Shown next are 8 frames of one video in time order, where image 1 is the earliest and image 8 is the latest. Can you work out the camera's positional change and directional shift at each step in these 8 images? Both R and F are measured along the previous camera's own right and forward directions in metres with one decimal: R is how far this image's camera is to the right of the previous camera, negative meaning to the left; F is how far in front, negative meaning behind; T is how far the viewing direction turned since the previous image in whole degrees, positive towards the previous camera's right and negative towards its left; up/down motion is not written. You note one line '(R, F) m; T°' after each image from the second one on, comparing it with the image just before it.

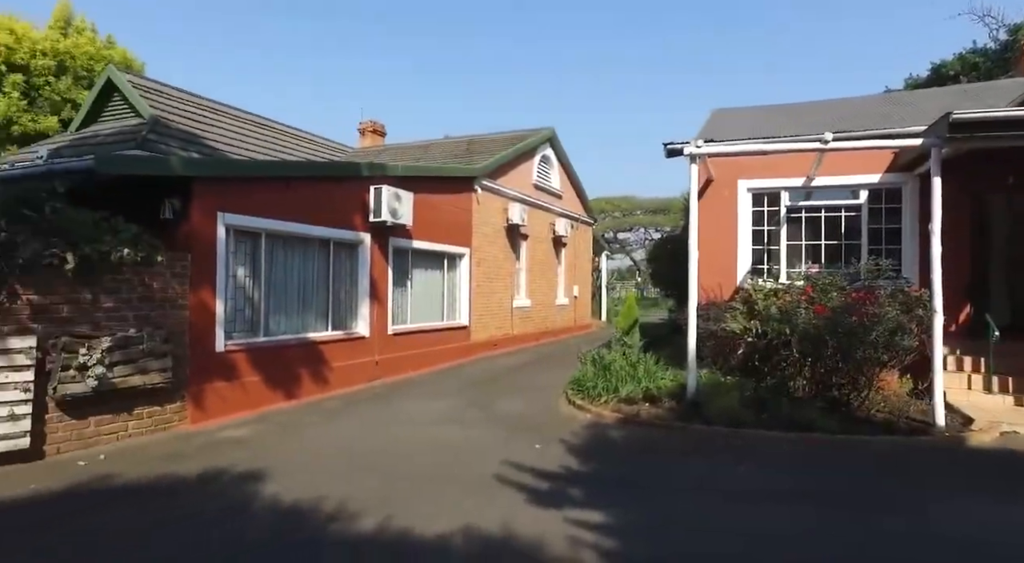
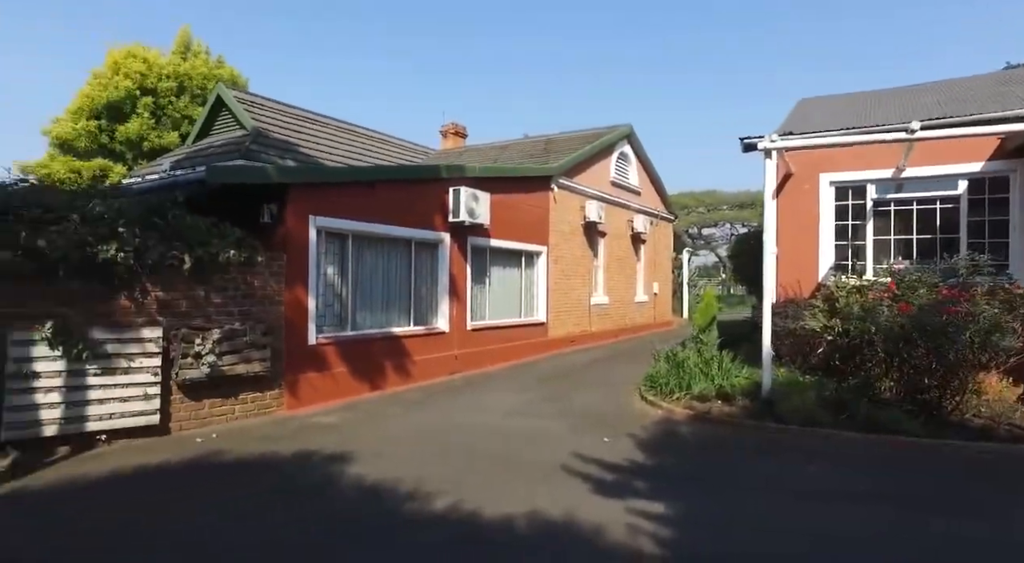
(+0.2, -0.8) m; -6°
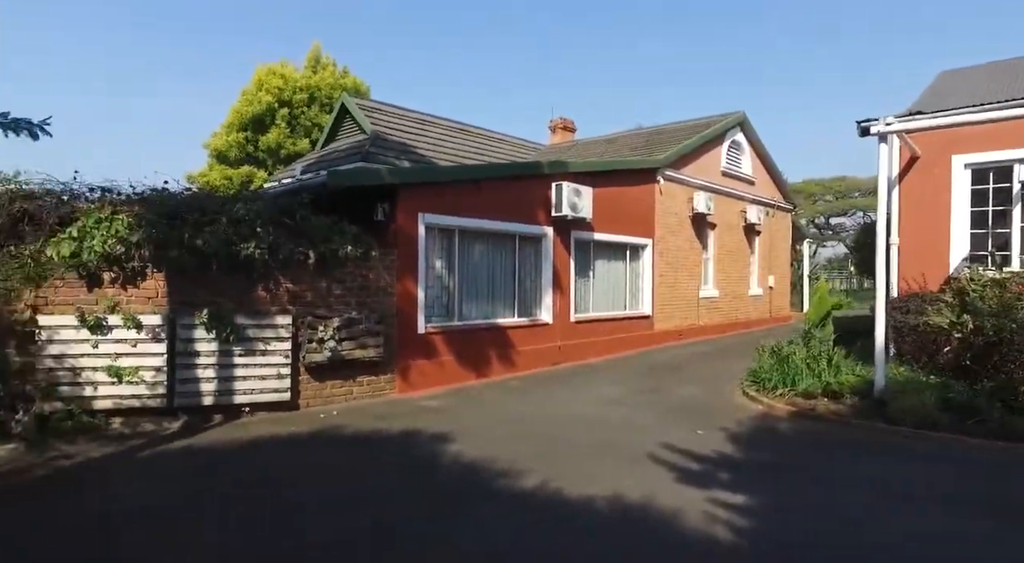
(+0.2, -0.7) m; -8°
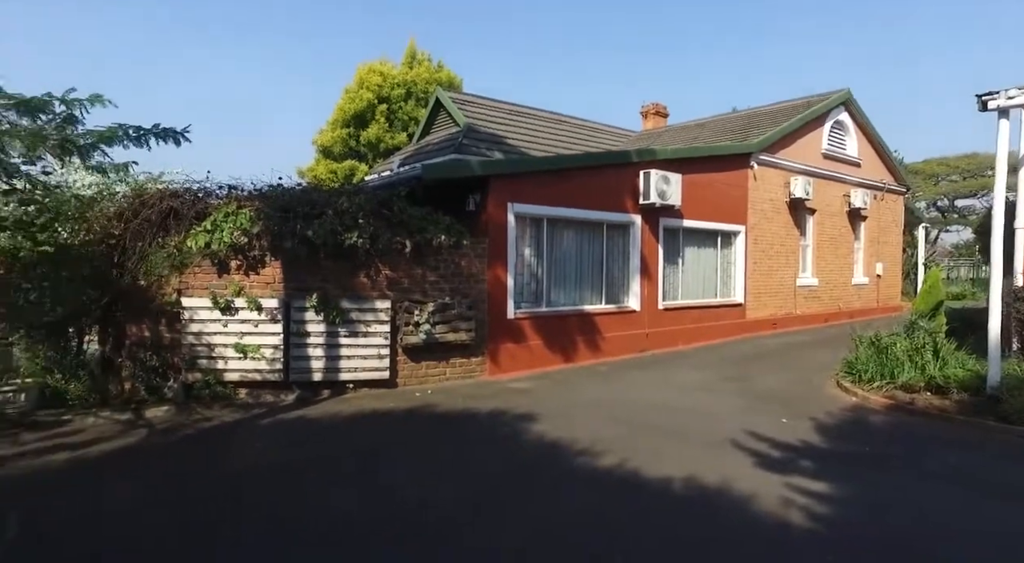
(+0.1, -0.5) m; -7°
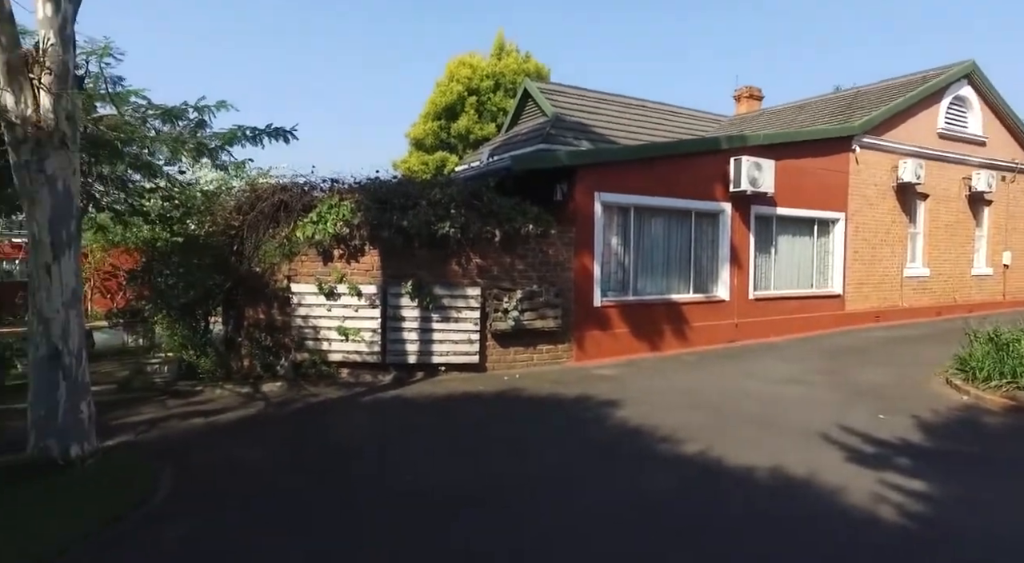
(0.0, -0.3) m; -7°
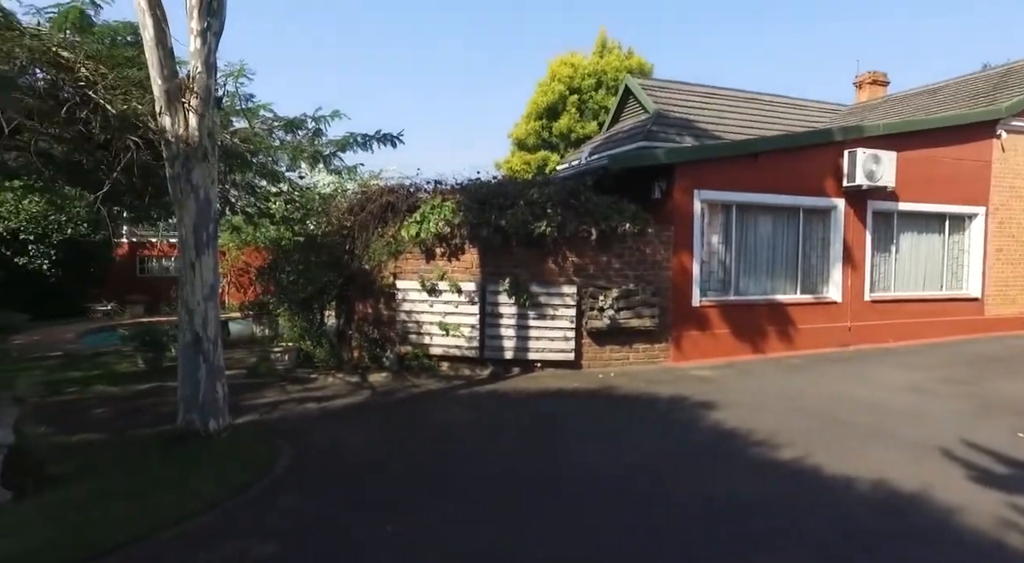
(+0.1, -0.2) m; -7°
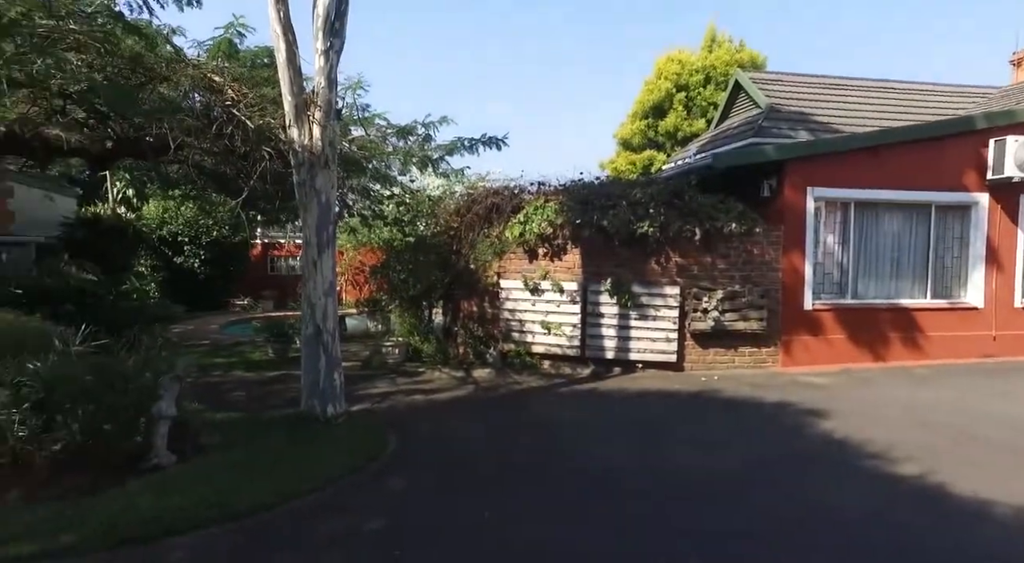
(0.0, -0.1) m; -8°
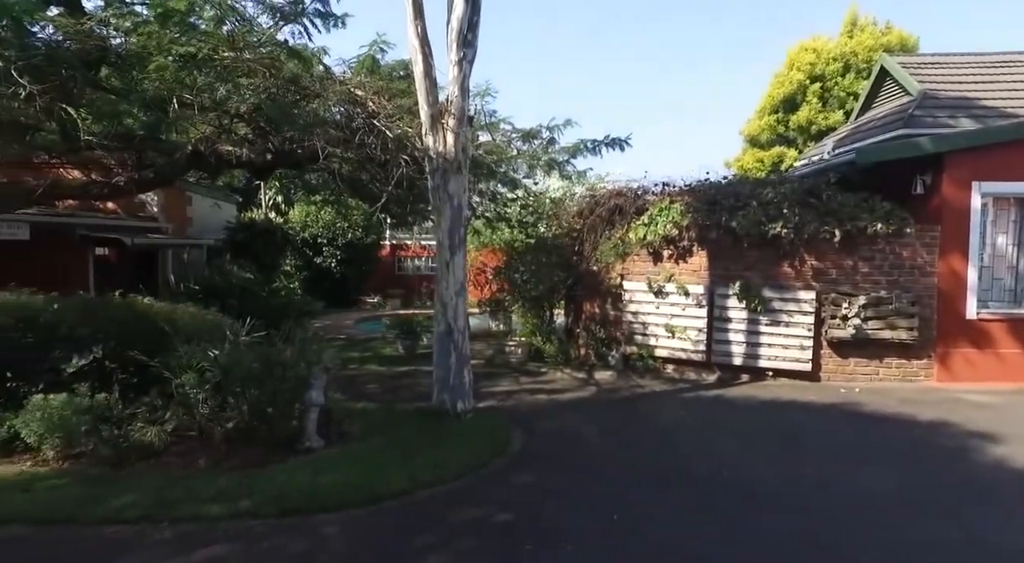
(+0.1, 0.0) m; -10°
